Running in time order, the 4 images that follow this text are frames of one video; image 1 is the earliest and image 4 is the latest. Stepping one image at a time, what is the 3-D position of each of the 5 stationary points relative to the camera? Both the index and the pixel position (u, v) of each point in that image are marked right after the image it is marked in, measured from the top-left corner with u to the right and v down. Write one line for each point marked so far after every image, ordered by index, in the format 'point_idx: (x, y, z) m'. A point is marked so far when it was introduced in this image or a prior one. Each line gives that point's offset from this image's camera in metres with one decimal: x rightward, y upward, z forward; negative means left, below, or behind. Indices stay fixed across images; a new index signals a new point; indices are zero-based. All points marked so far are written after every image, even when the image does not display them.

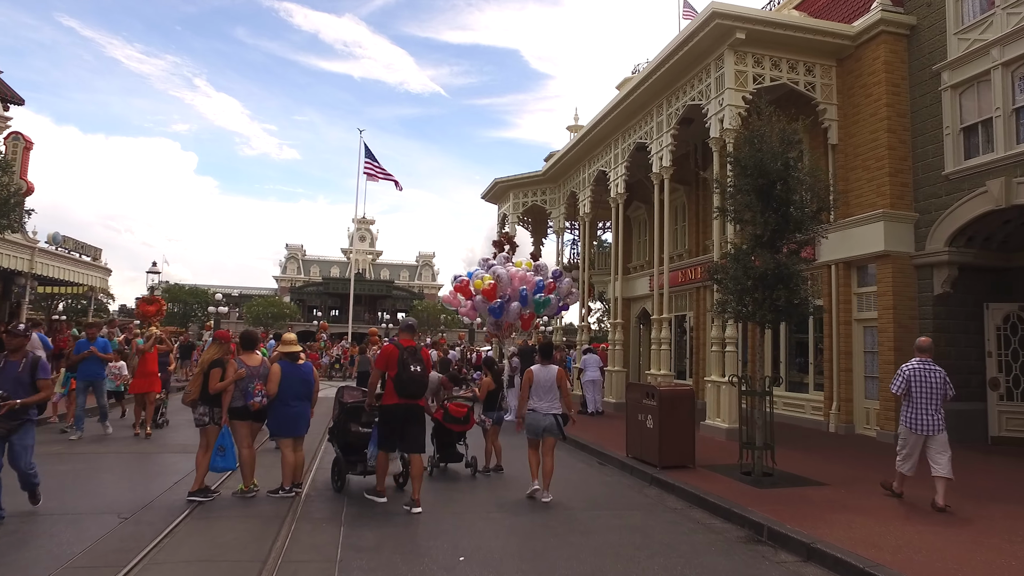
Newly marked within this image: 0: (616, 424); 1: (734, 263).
0: (+1.7, -2.2, +13.1) m
1: (+2.1, +0.2, +7.7) m
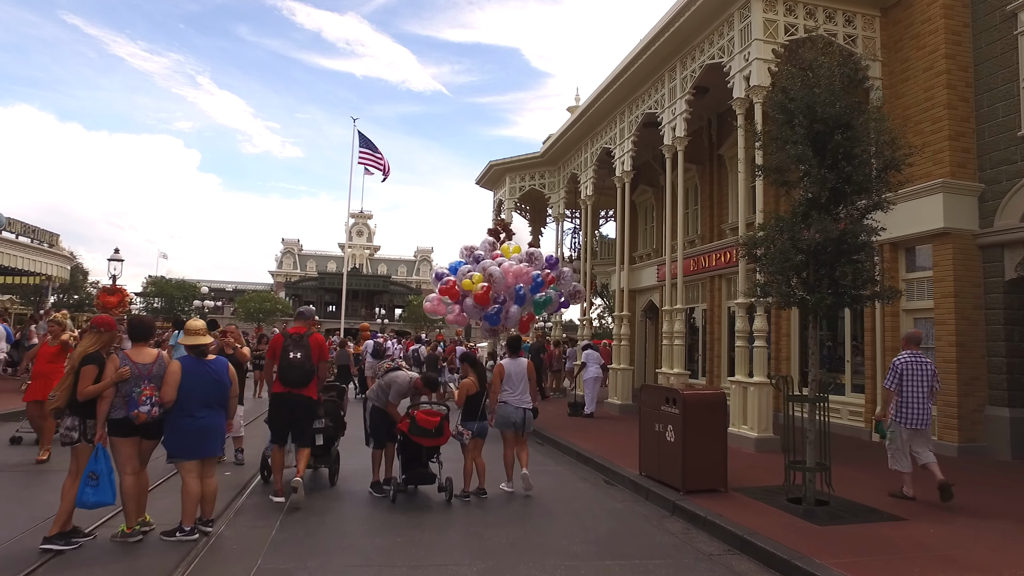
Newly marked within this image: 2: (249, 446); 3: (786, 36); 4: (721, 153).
0: (+1.6, -2.0, +11.5) m
1: (+2.0, +0.4, +6.1) m
2: (-2.7, -1.7, +8.5) m
3: (+3.2, +2.9, +9.6) m
4: (+3.8, +2.5, +15.0) m
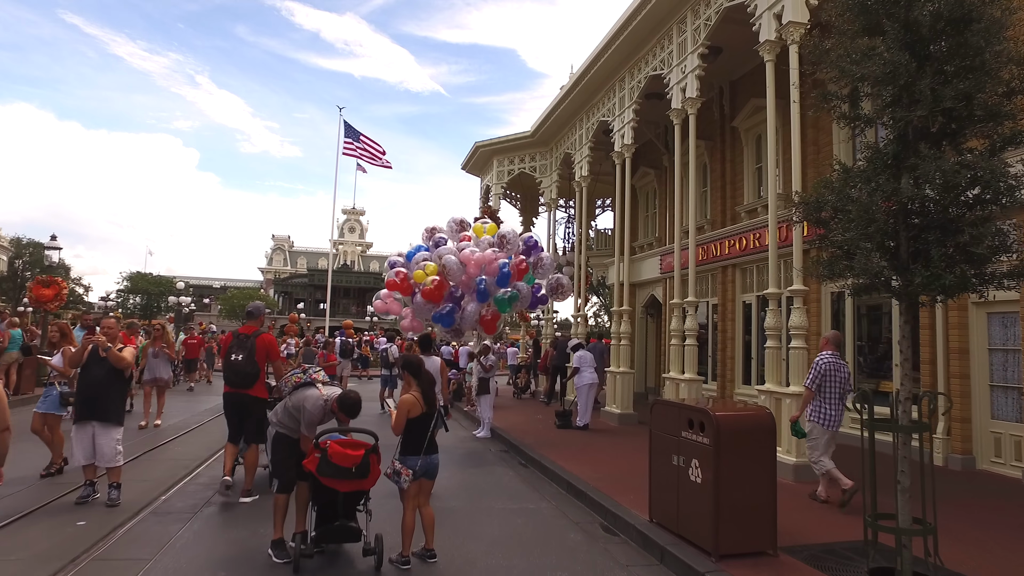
0: (+1.3, -1.9, +9.6) m
1: (+1.8, +0.5, +4.2) m
2: (-3.0, -1.5, +6.6) m
3: (+3.0, +3.1, +7.7) m
4: (+3.6, +2.6, +13.1) m
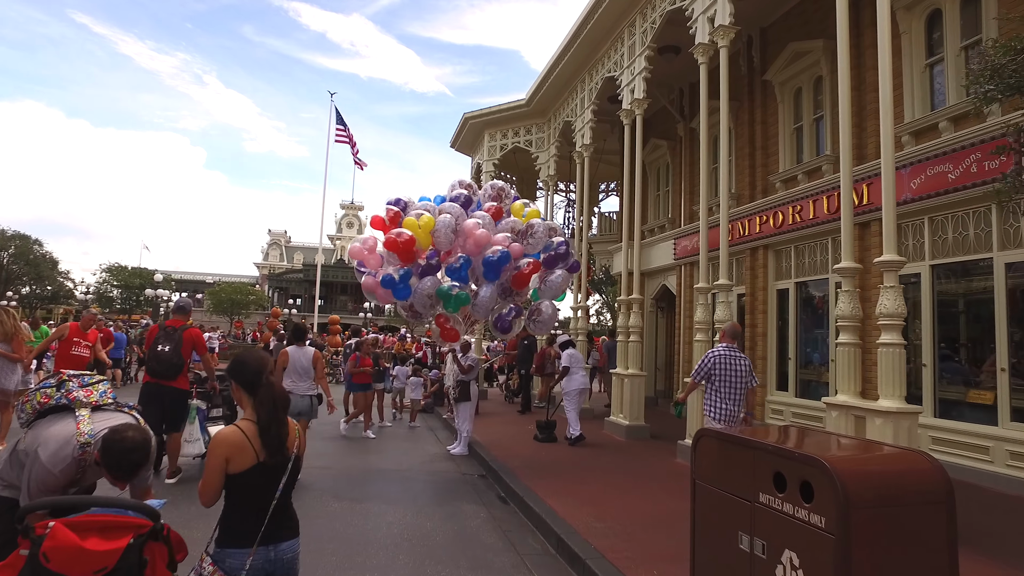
0: (+1.1, -1.7, +7.4) m
1: (+1.6, +0.7, +2.0) m
2: (-3.2, -1.3, +4.5) m
3: (+2.8, +3.2, +5.5) m
4: (+3.4, +2.8, +10.9) m
